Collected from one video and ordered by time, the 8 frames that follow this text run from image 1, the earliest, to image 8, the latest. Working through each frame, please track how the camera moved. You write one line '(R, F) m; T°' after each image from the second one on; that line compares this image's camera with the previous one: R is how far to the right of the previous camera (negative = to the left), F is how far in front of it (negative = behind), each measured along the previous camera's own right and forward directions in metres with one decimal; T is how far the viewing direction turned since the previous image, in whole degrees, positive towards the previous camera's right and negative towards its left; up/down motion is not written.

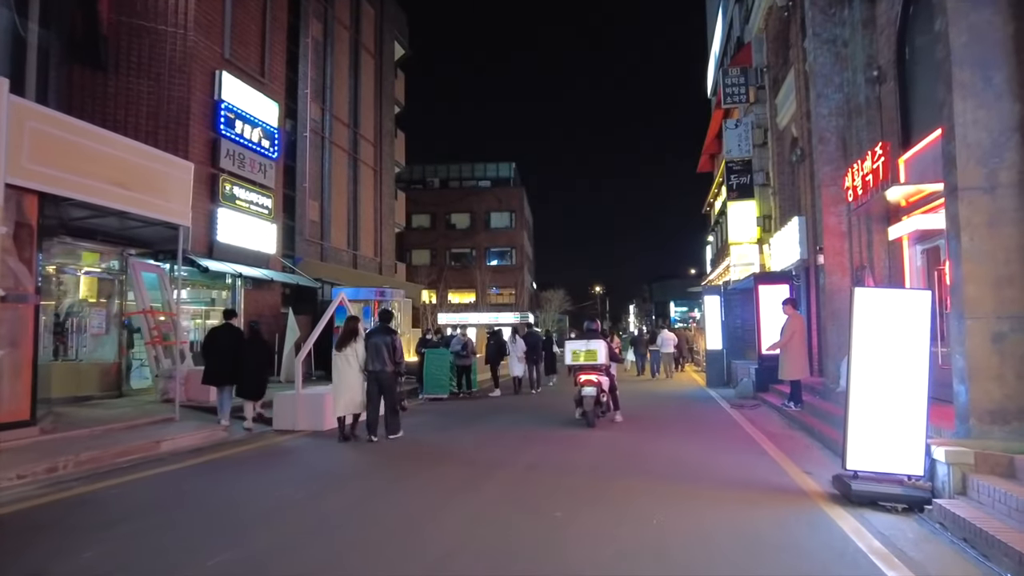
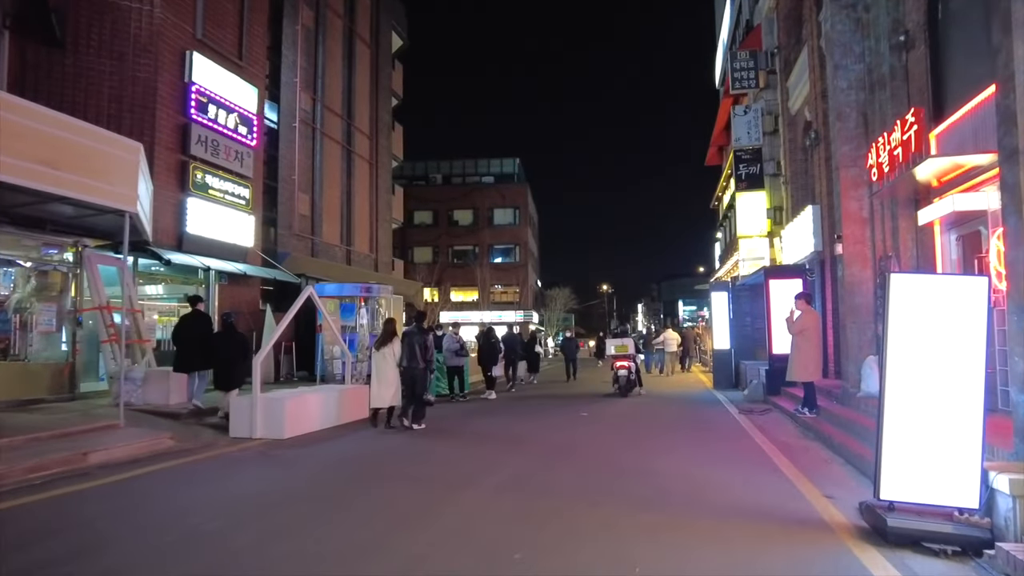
(+0.4, +1.2) m; -1°
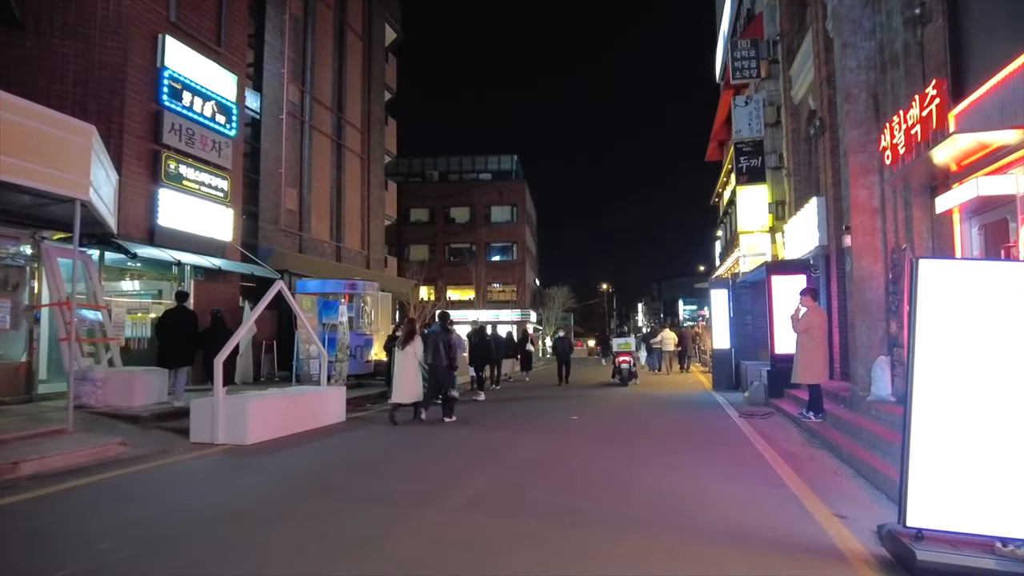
(+0.3, +0.8) m; 0°
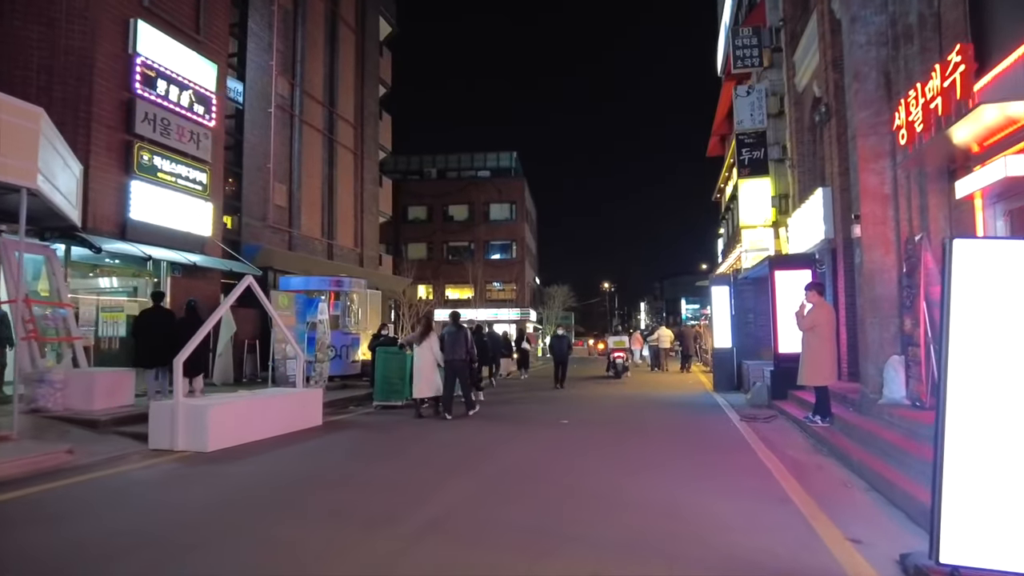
(+0.3, +0.8) m; 0°
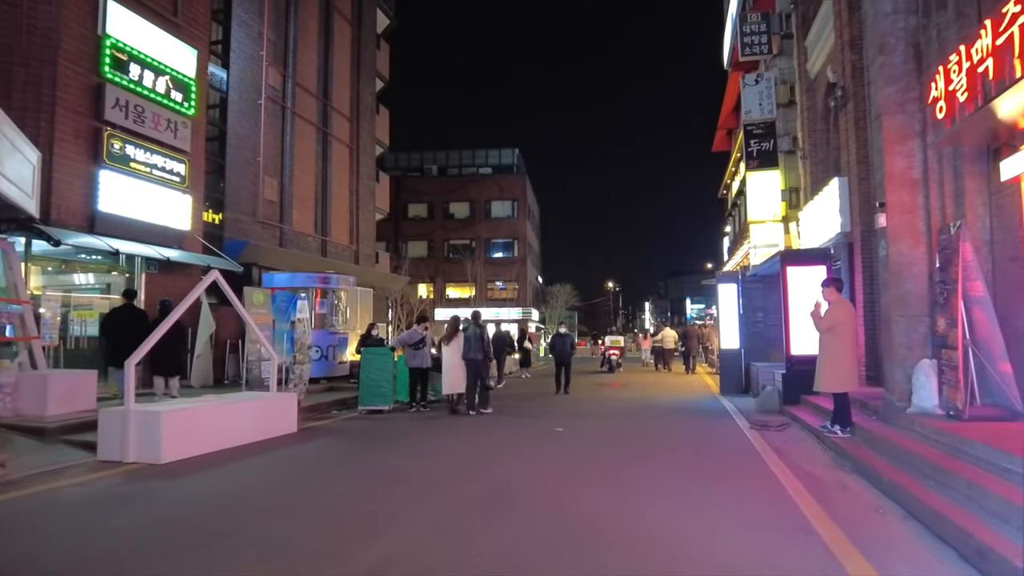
(+0.2, +0.9) m; 0°
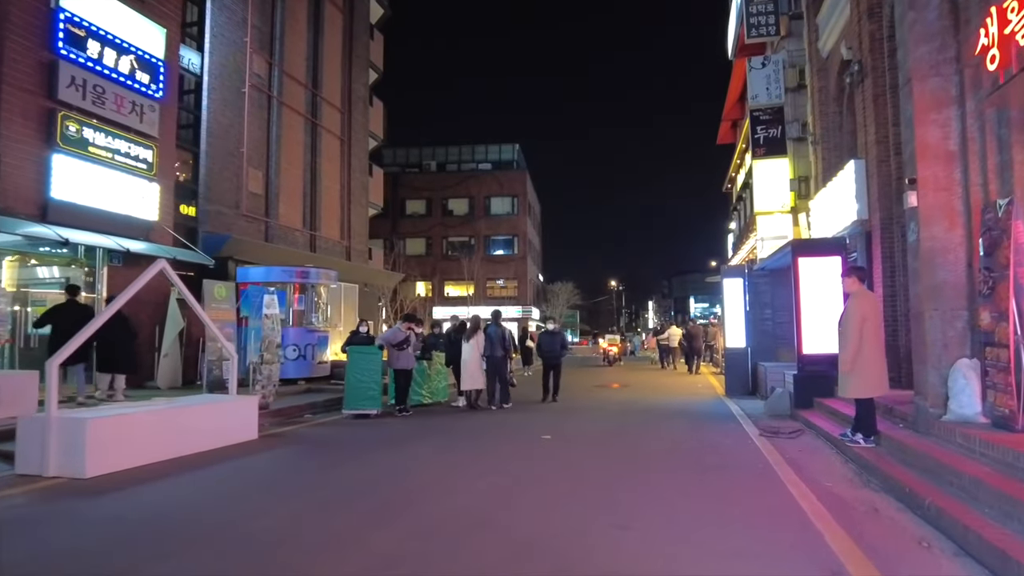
(+0.3, +1.1) m; 0°
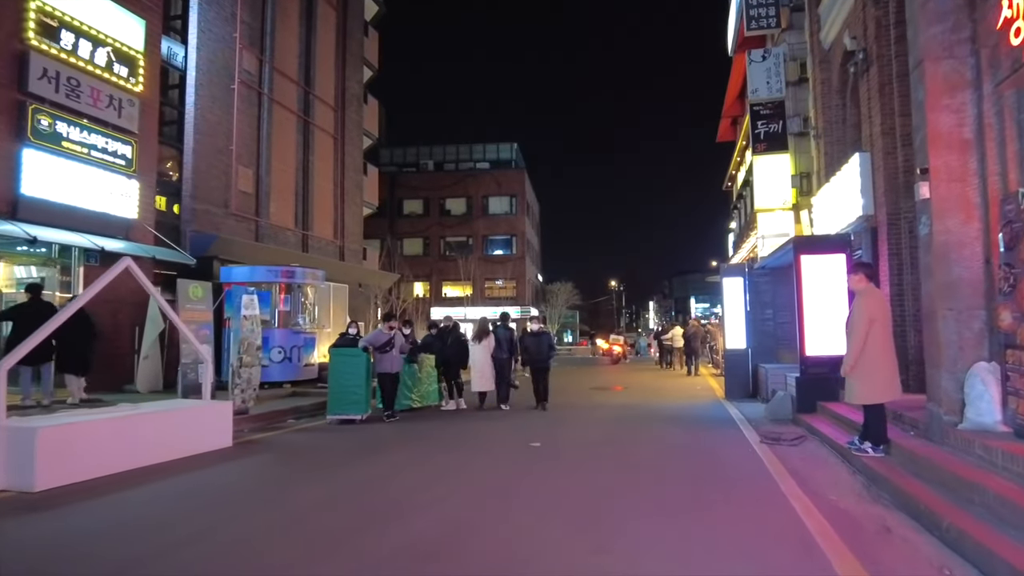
(+0.2, +0.5) m; 0°
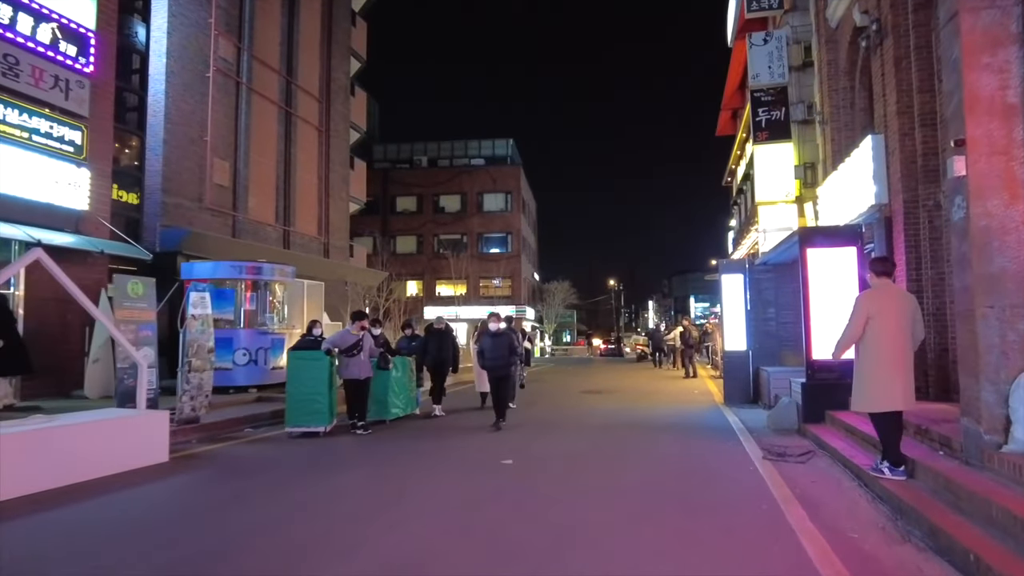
(+0.4, +1.1) m; 0°
